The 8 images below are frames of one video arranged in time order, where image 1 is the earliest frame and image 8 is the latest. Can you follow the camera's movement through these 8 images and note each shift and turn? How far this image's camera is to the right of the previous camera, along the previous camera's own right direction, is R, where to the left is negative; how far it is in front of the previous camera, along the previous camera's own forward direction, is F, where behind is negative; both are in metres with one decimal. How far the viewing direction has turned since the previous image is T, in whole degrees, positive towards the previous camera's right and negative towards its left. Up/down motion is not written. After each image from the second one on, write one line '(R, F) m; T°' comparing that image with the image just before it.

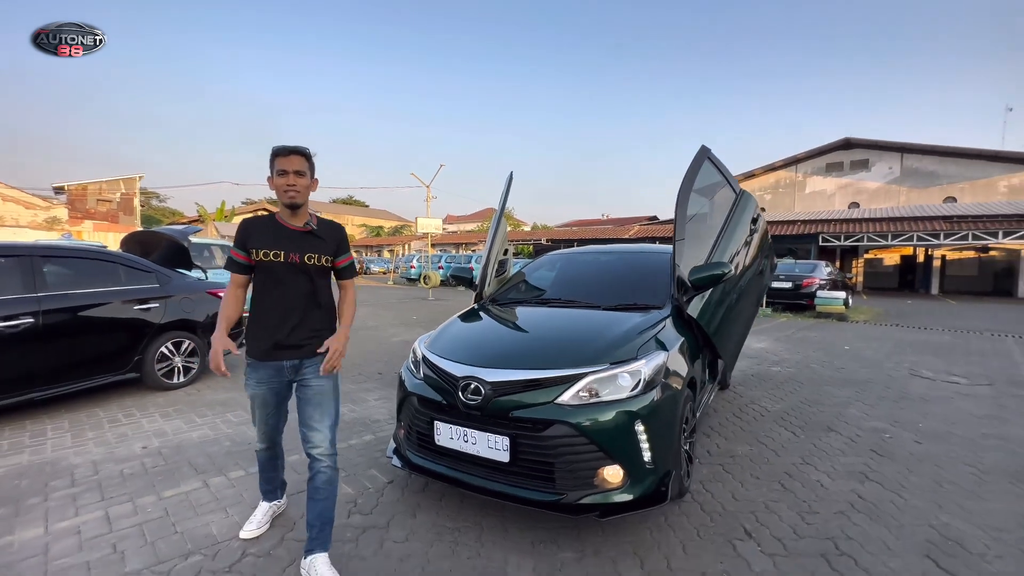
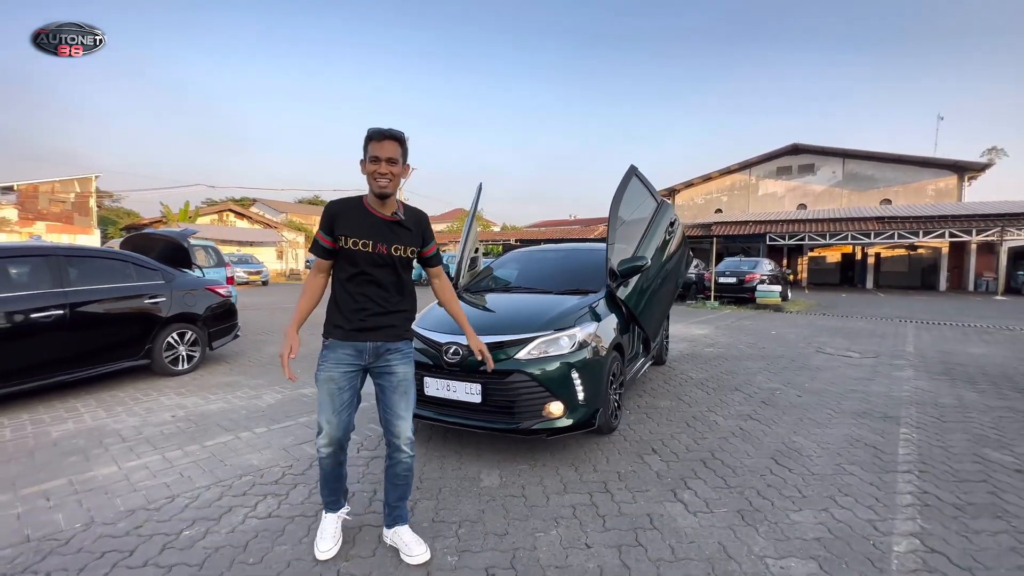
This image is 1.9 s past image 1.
(0.0, -0.9) m; +4°
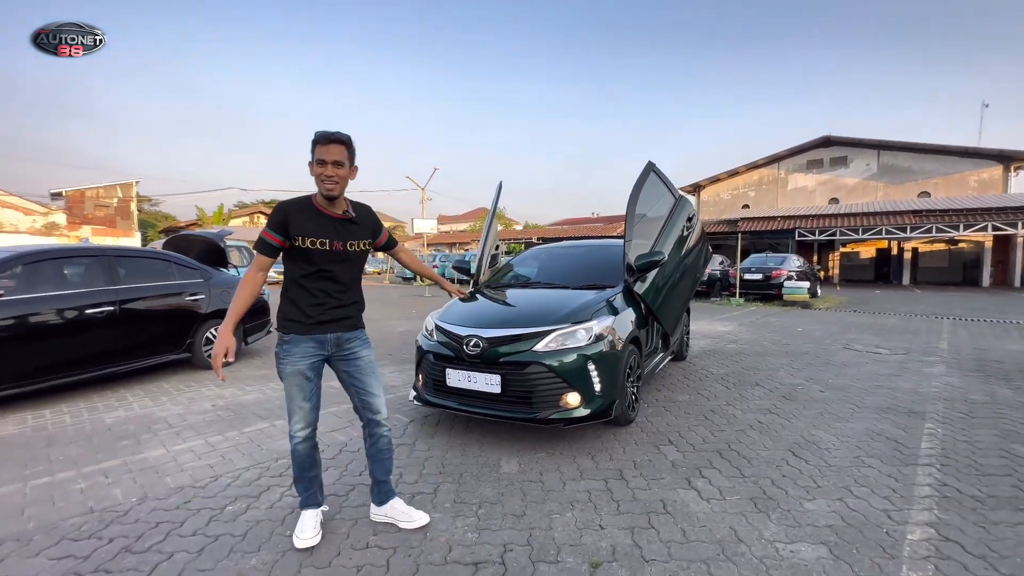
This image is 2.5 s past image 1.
(0.0, -0.1) m; -3°
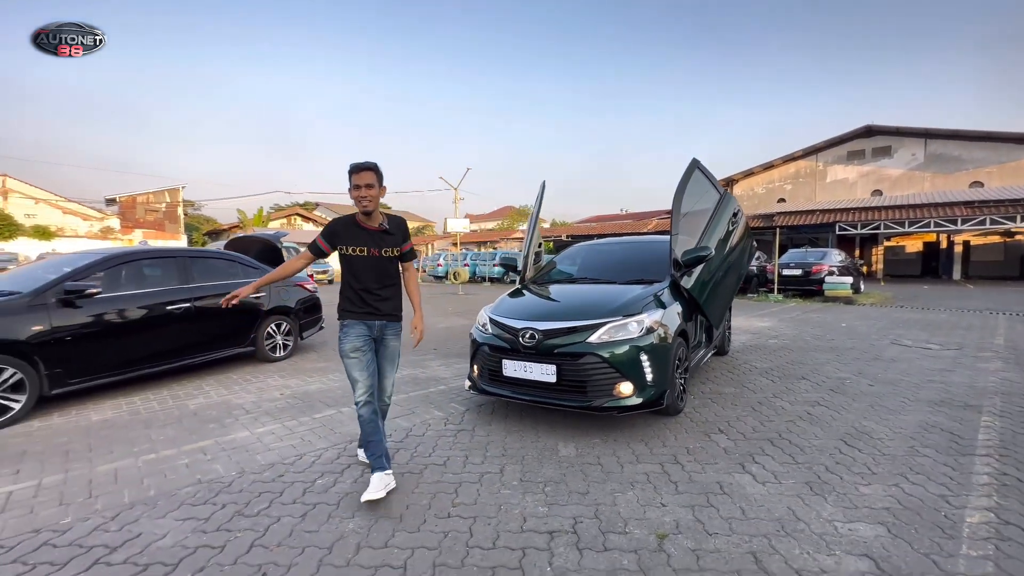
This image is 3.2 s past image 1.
(-0.2, -0.2) m; -3°
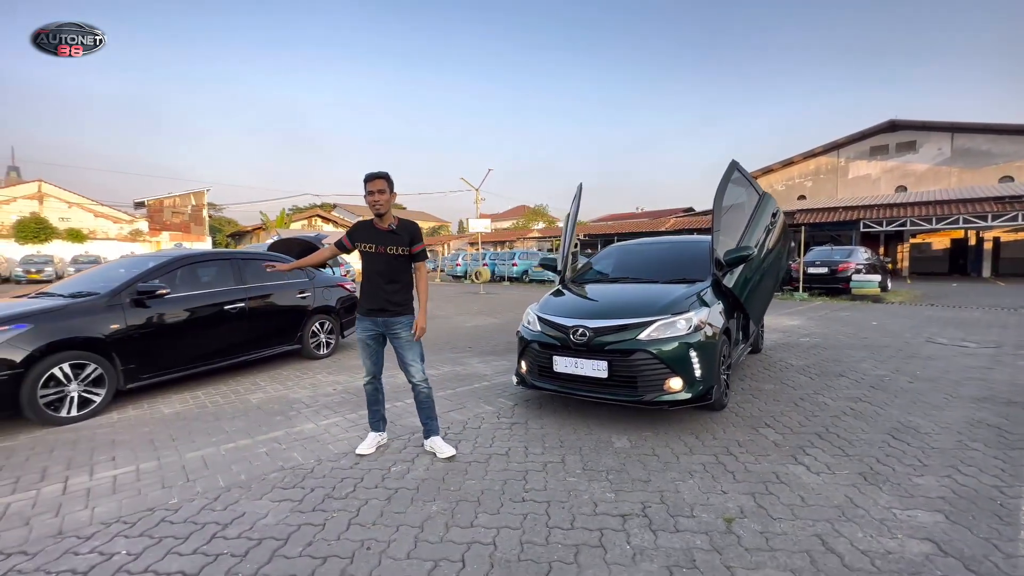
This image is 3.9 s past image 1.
(-0.3, -0.2) m; -2°
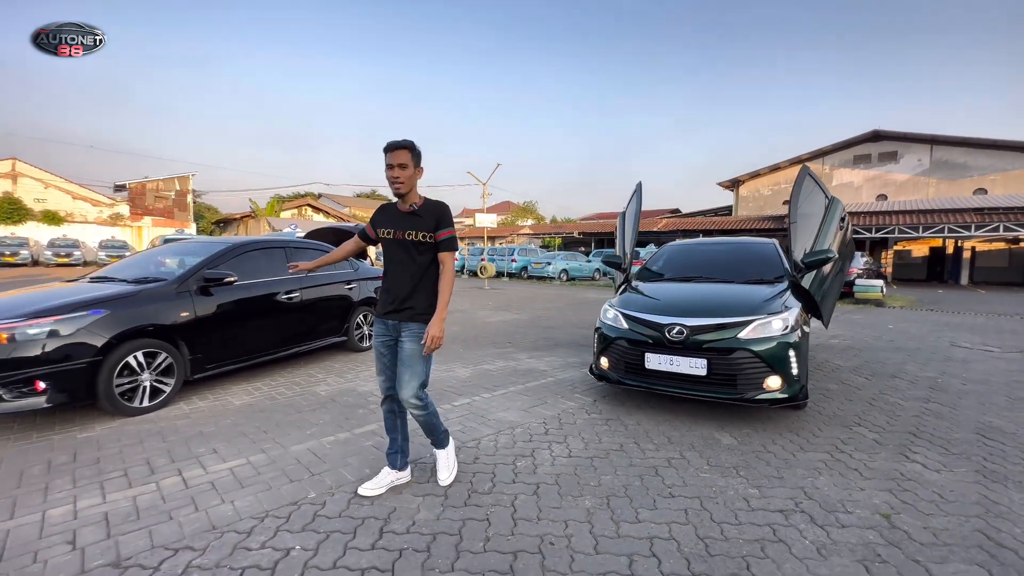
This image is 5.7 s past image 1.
(-1.0, 0.0) m; +2°
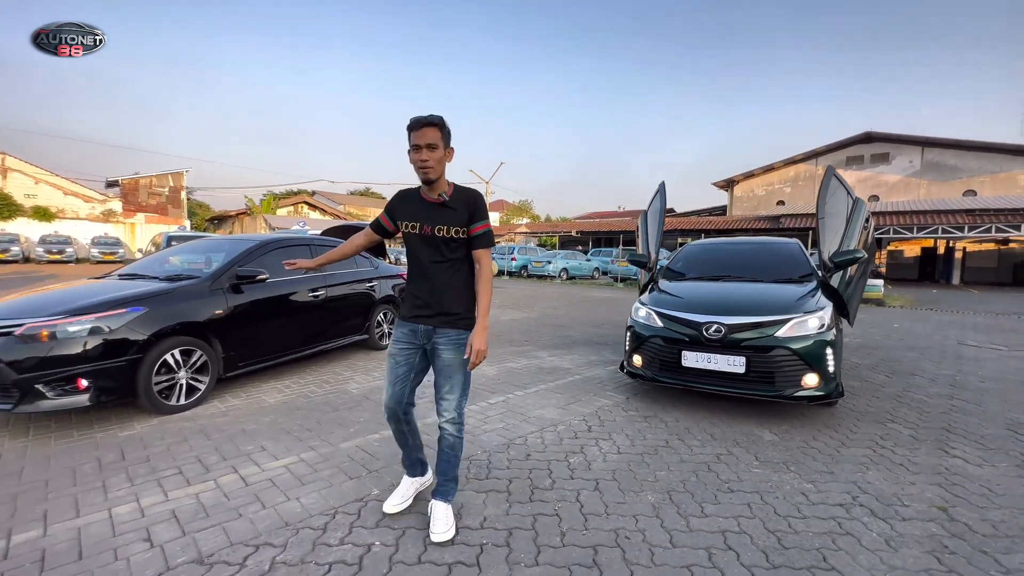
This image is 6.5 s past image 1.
(-0.4, 0.0) m; +1°
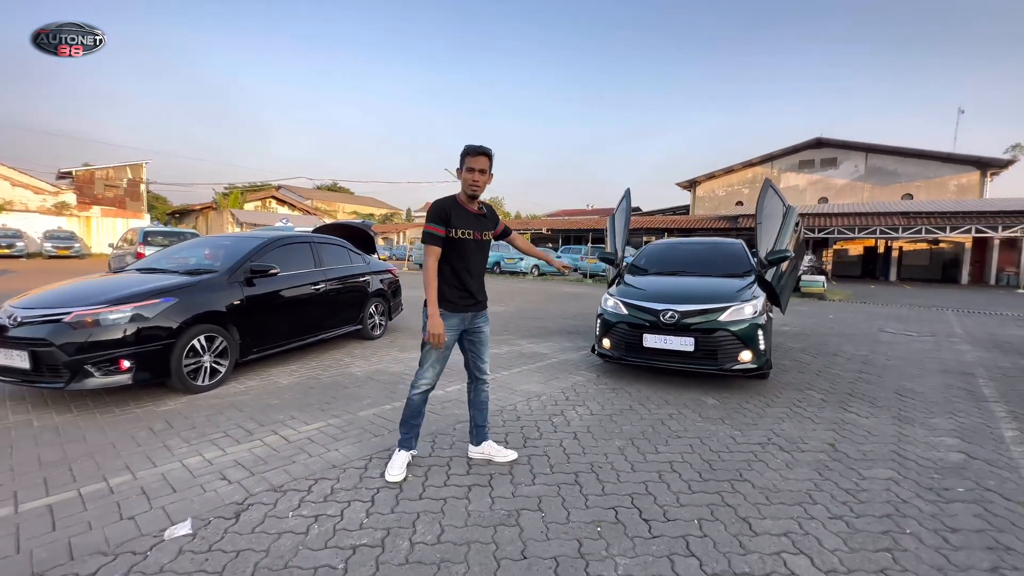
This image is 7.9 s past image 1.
(-0.2, -0.7) m; +4°
